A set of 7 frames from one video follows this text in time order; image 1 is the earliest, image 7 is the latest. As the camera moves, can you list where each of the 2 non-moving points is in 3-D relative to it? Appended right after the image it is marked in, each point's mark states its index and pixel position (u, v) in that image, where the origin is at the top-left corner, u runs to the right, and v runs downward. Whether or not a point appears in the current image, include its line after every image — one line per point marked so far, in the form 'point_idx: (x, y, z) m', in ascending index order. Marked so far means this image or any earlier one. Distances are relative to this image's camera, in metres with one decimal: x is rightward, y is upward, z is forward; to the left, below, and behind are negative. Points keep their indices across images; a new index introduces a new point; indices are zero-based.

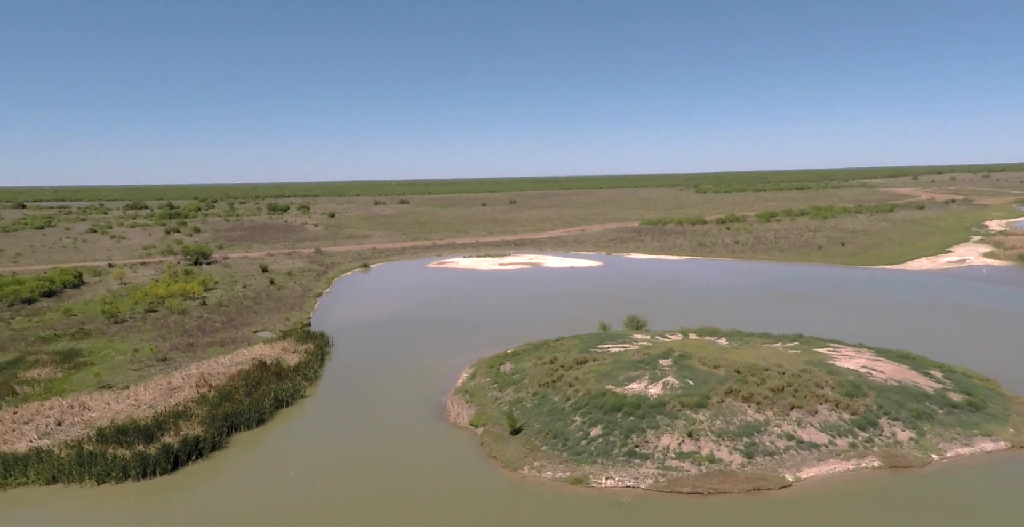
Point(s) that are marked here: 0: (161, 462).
0: (-8.5, -4.8, +18.7) m
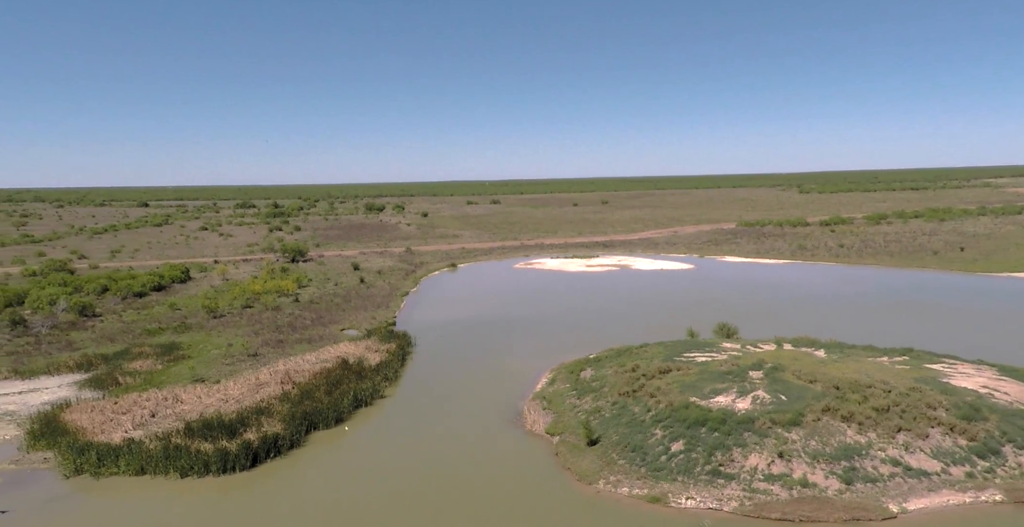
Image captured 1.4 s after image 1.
0: (-6.7, -4.8, +19.0) m
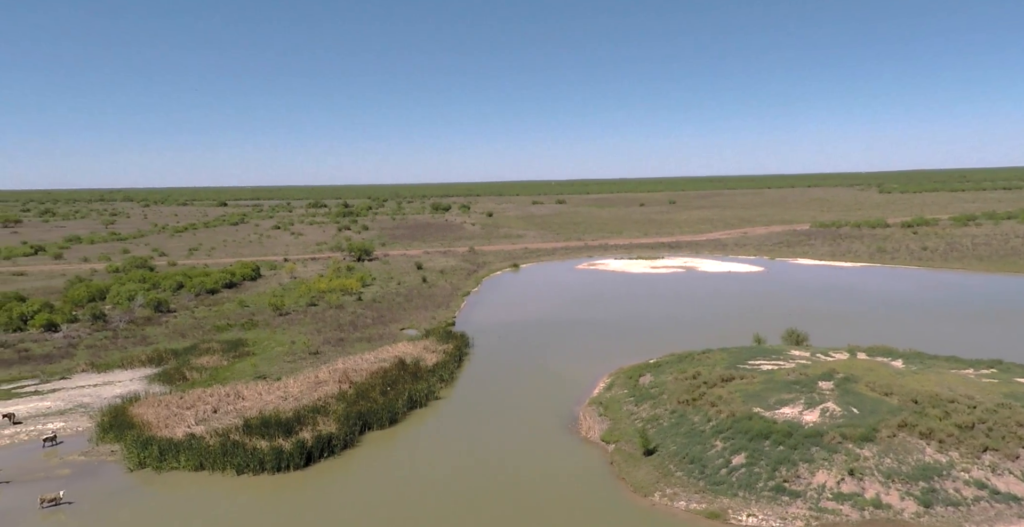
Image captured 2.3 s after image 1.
0: (-5.4, -4.8, +19.1) m
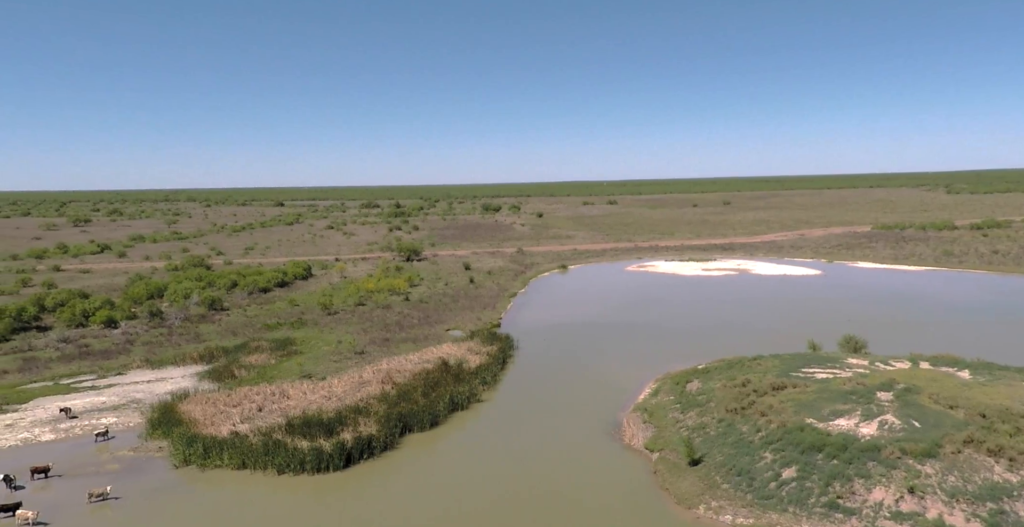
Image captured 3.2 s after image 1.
0: (-4.3, -4.8, +19.0) m
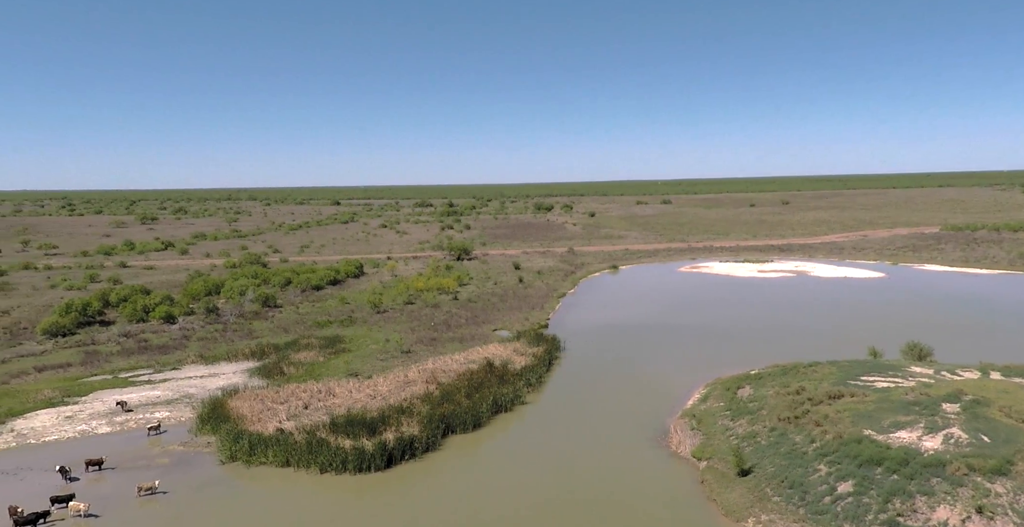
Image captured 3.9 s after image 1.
0: (-3.3, -4.7, +18.9) m
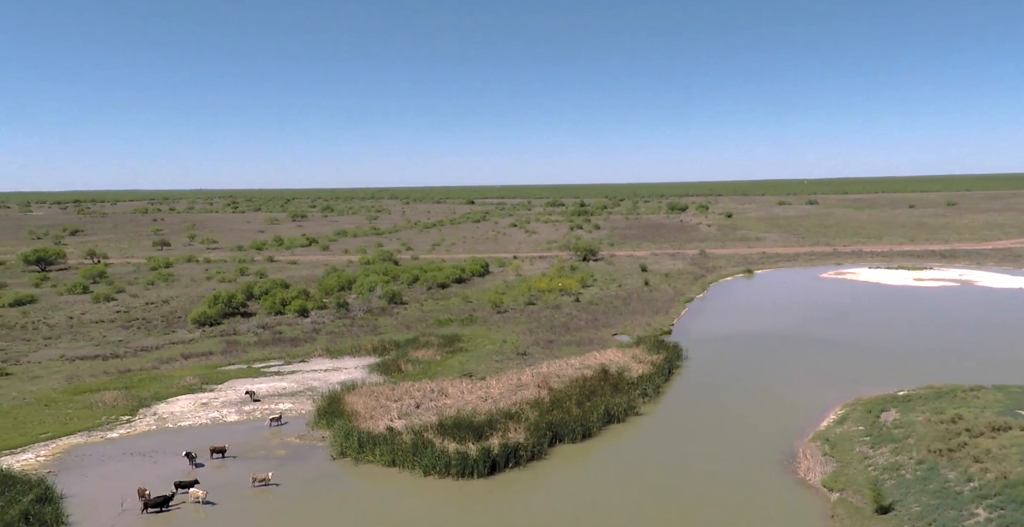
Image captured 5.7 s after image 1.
0: (-0.7, -4.7, +18.2) m
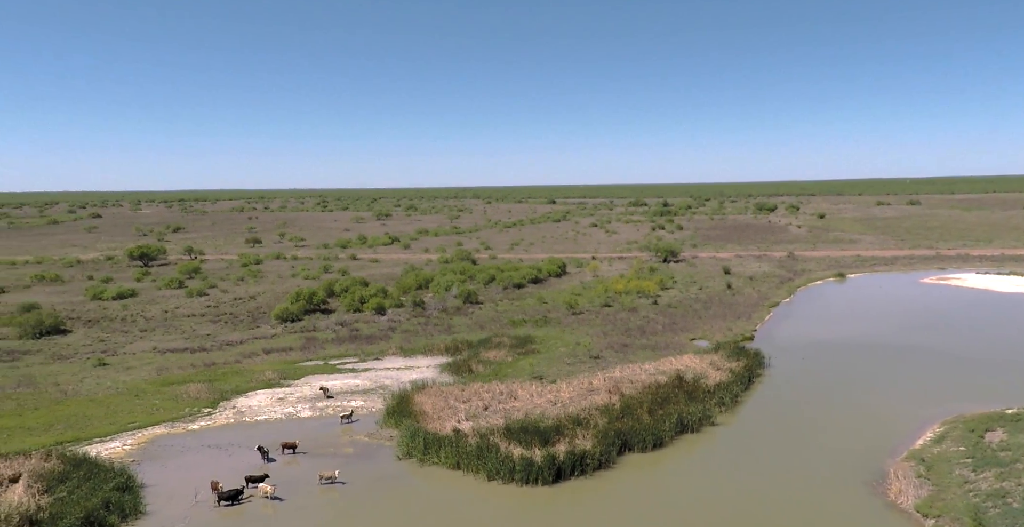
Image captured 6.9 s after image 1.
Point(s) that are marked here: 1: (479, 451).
0: (+0.8, -4.7, +17.6) m
1: (-0.8, -4.5, +18.7) m
